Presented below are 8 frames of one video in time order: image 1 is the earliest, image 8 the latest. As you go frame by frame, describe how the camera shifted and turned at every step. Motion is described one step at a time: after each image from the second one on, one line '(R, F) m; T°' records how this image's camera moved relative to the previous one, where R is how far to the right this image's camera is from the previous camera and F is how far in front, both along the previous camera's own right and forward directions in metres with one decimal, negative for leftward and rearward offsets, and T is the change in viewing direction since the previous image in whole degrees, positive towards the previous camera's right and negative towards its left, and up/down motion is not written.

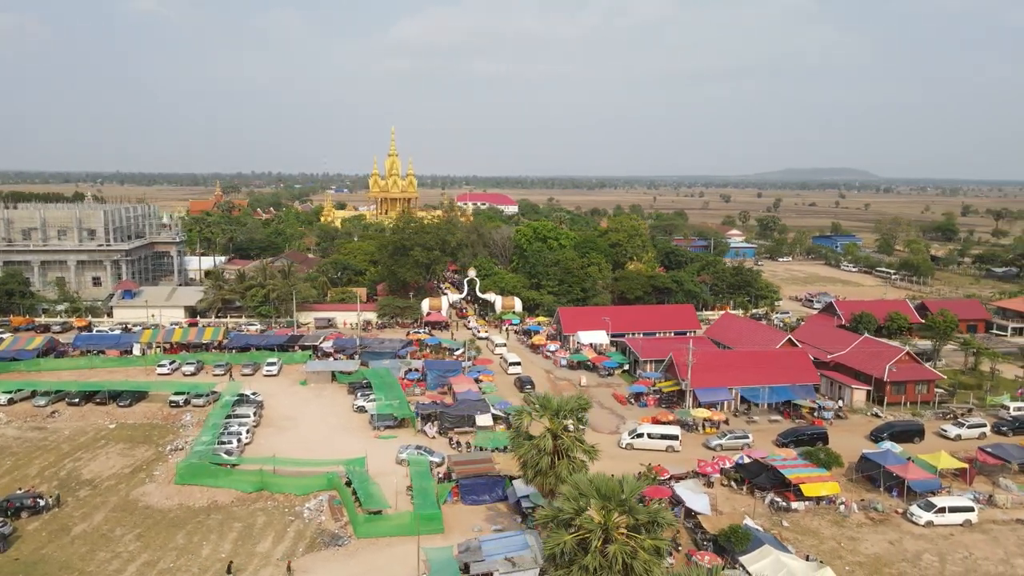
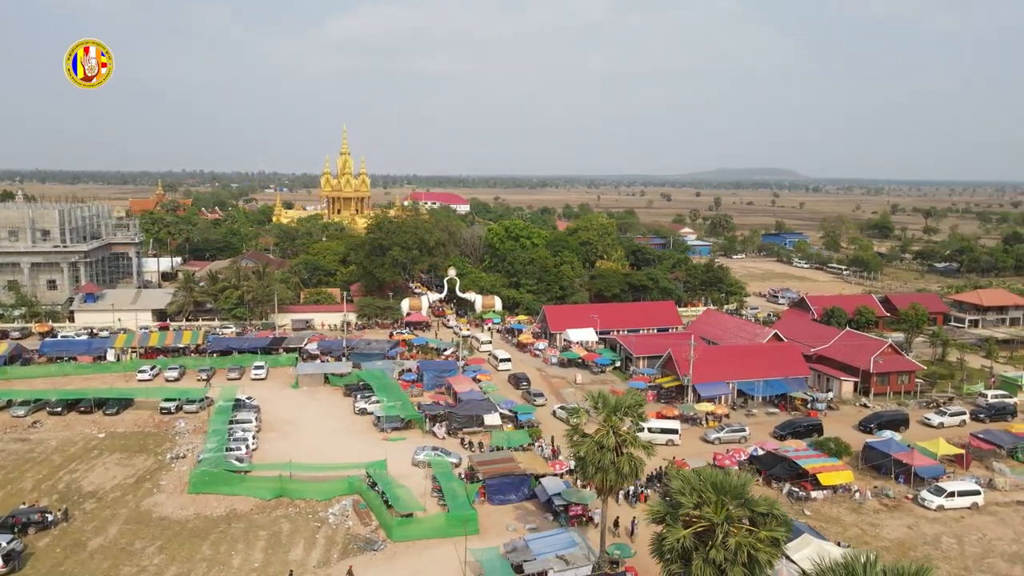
(-2.4, +0.1) m; +5°
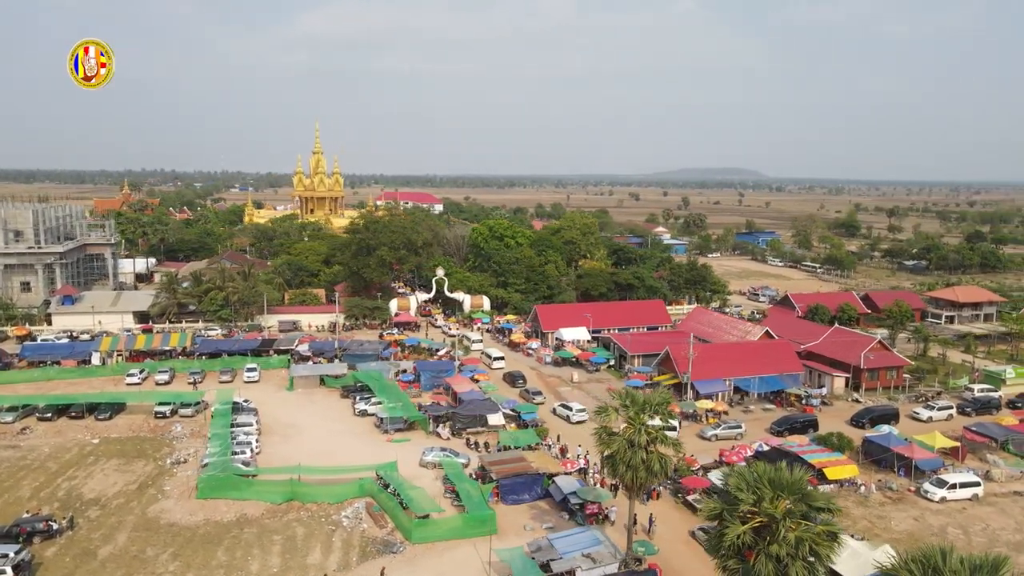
(-1.3, 0.0) m; +2°
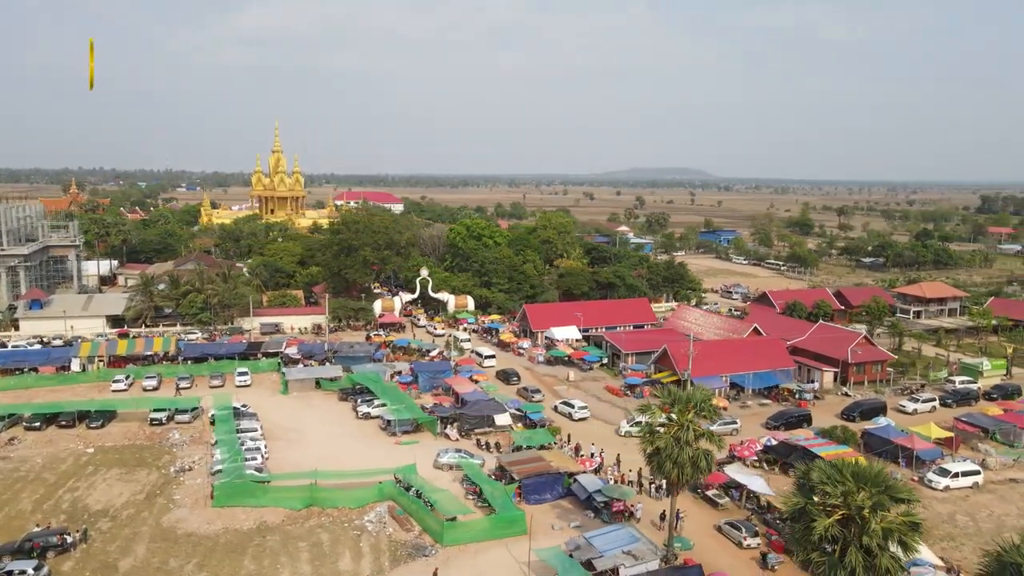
(-1.9, +0.1) m; +4°
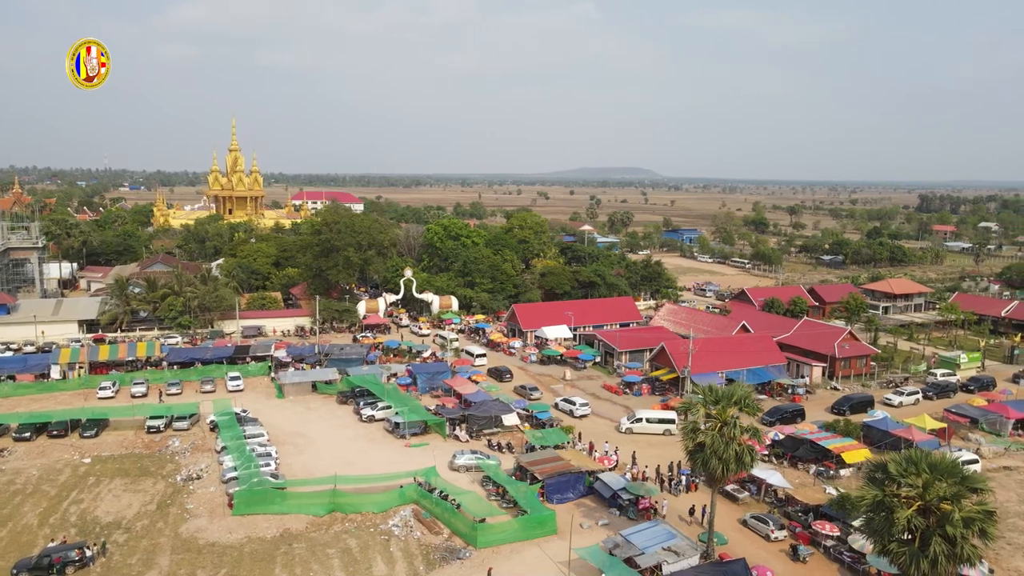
(-1.9, +0.1) m; +4°
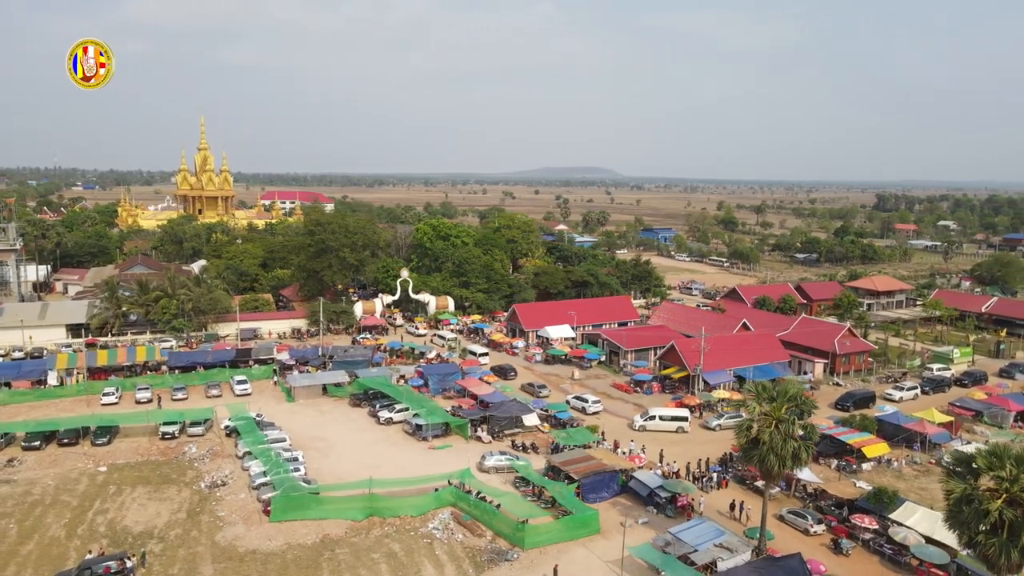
(-2.0, +0.1) m; +3°
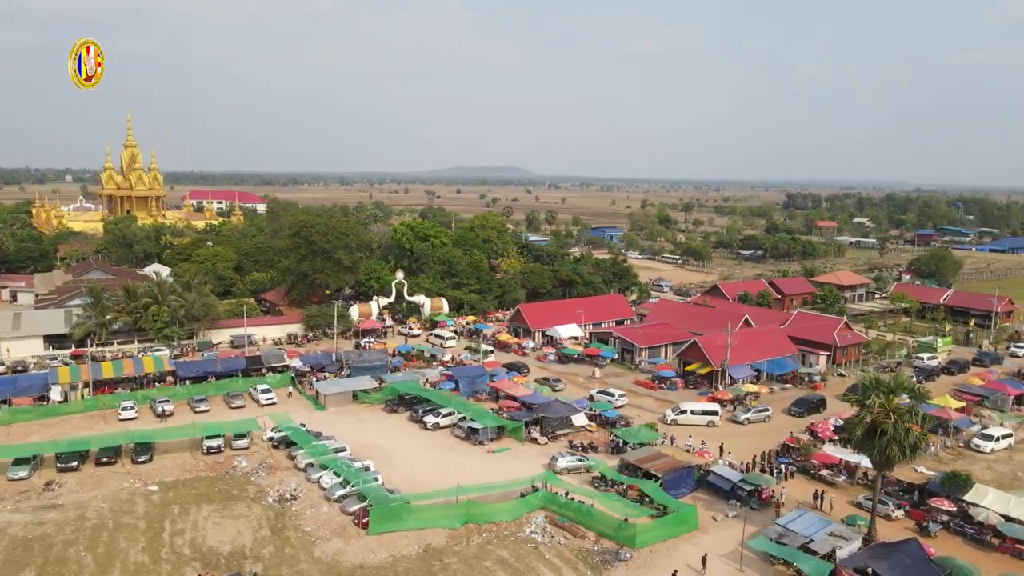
(-4.6, +0.3) m; +6°
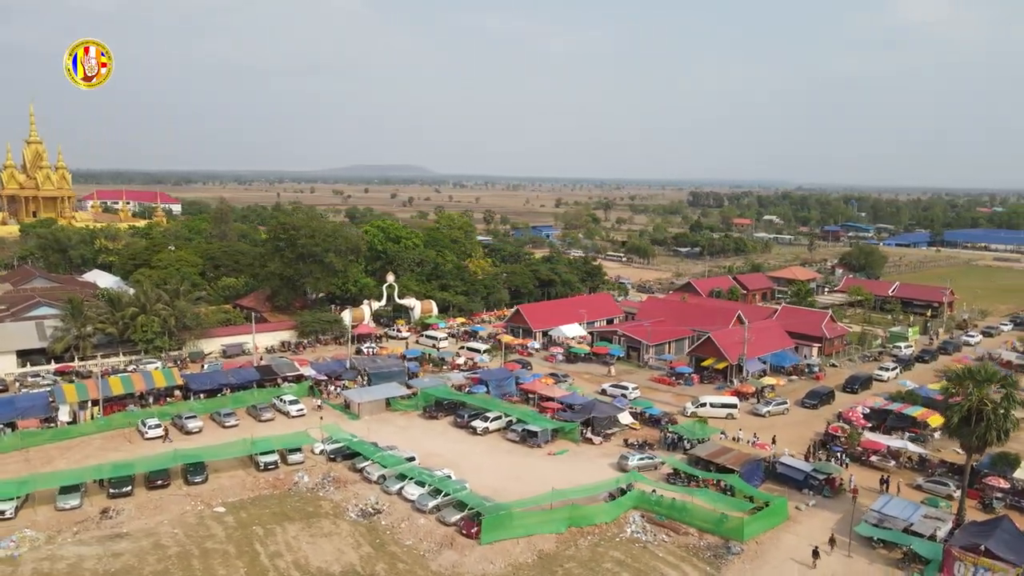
(-5.0, +0.4) m; +7°
